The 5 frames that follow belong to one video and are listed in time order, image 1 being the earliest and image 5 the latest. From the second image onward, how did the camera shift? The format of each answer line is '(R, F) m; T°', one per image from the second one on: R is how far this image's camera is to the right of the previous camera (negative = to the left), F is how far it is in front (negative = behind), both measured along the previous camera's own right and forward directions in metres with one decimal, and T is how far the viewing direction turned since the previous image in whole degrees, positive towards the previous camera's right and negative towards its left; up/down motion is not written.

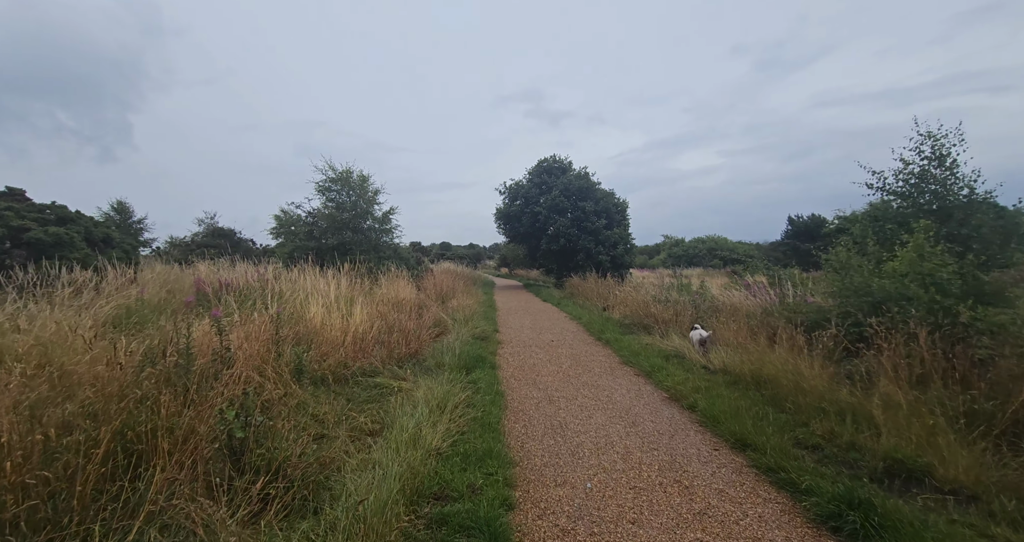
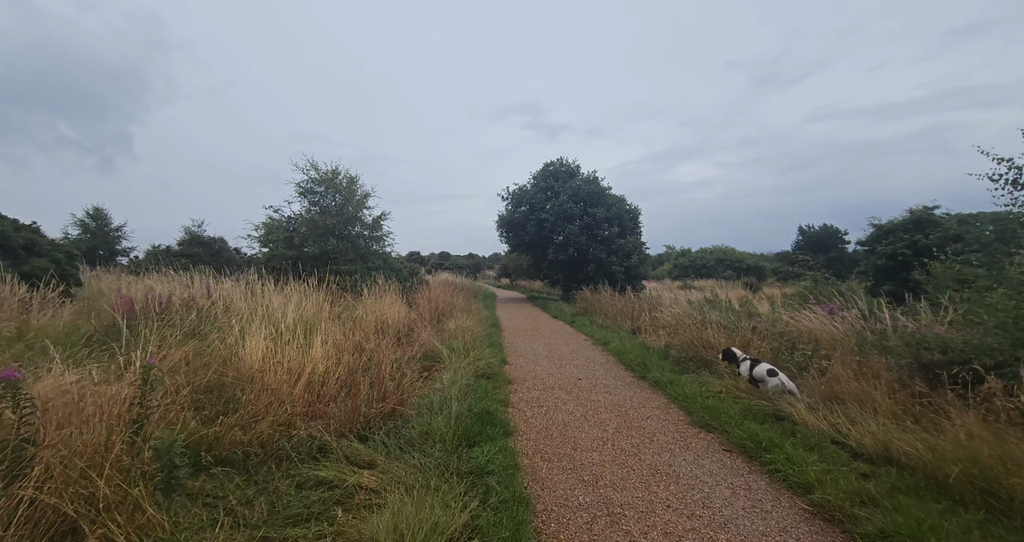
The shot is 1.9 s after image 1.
(-0.2, +1.8) m; 0°
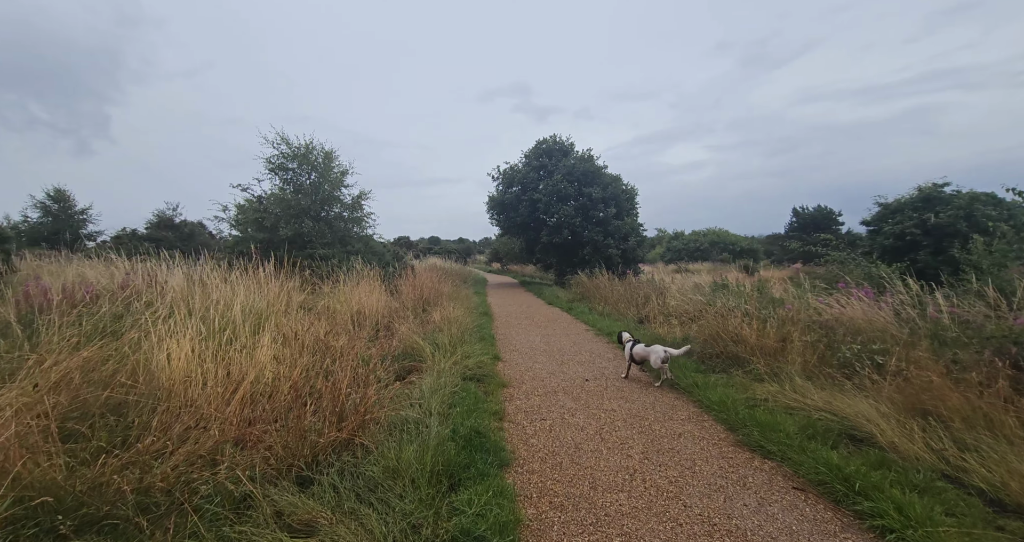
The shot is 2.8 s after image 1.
(0.0, +1.0) m; +1°
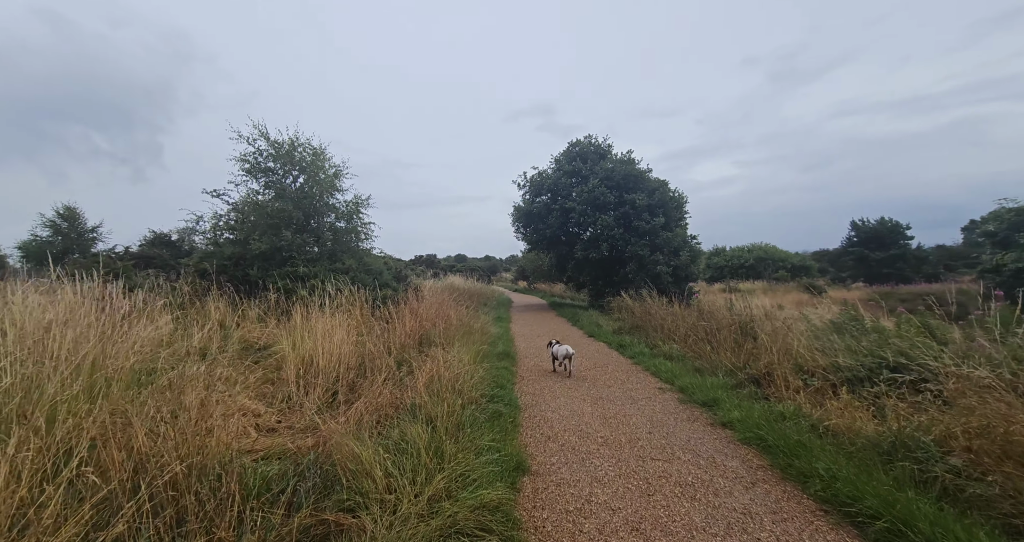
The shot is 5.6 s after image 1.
(-0.1, +2.8) m; -4°
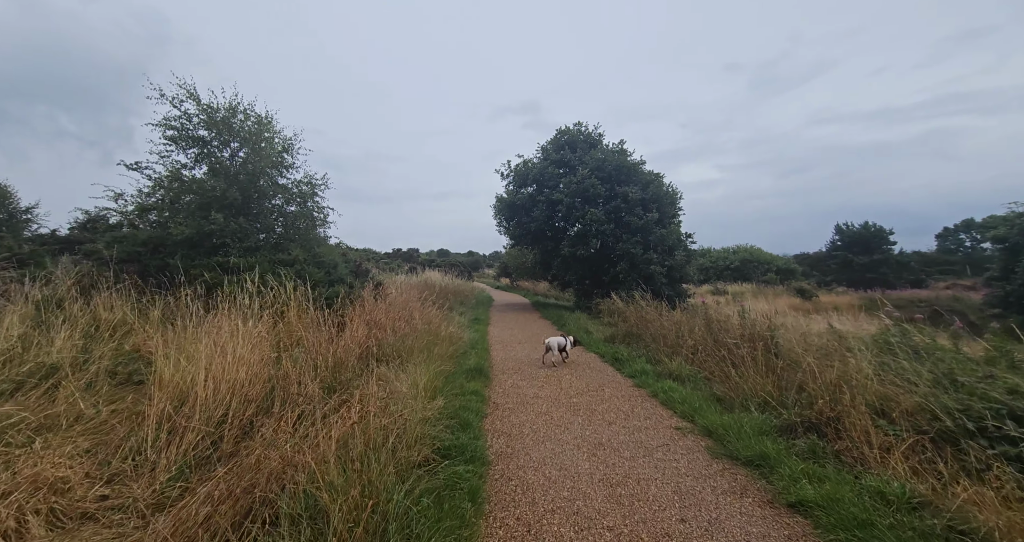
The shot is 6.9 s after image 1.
(+0.1, +1.5) m; +2°
